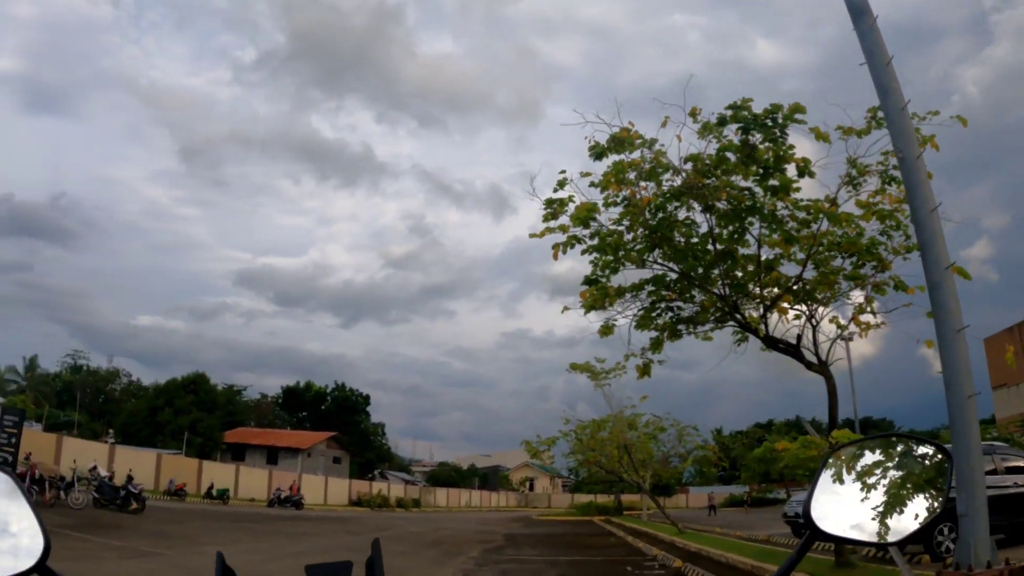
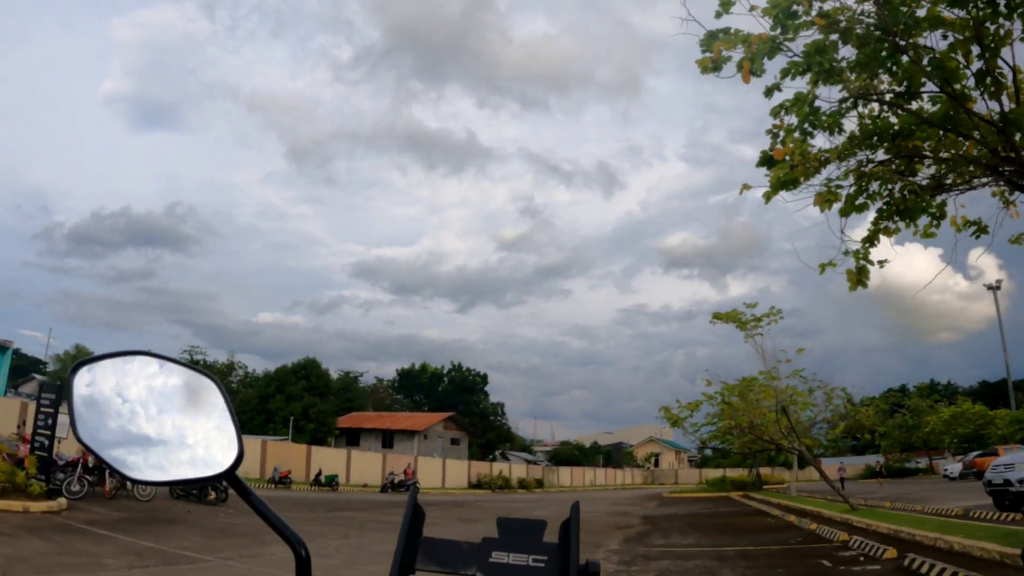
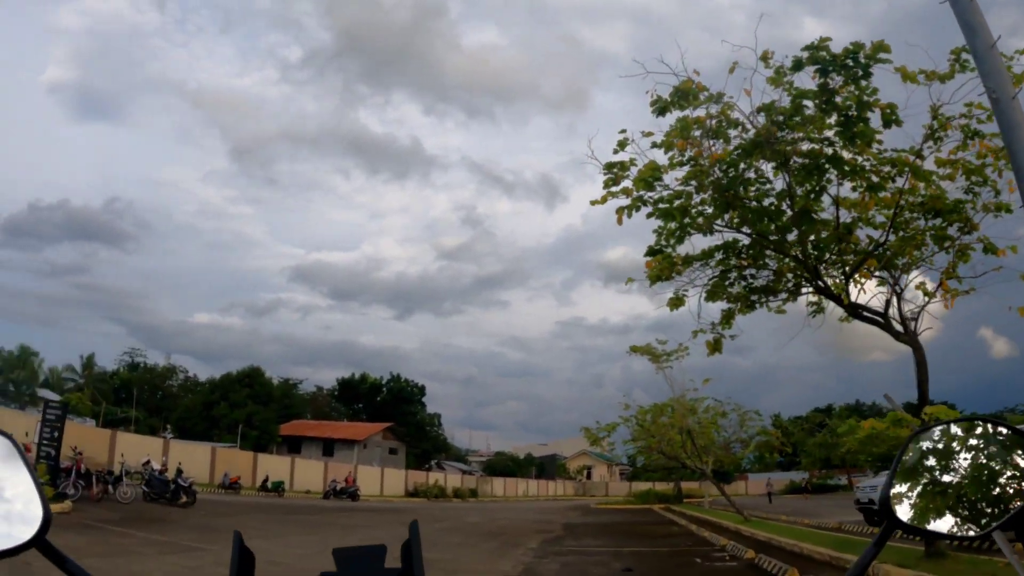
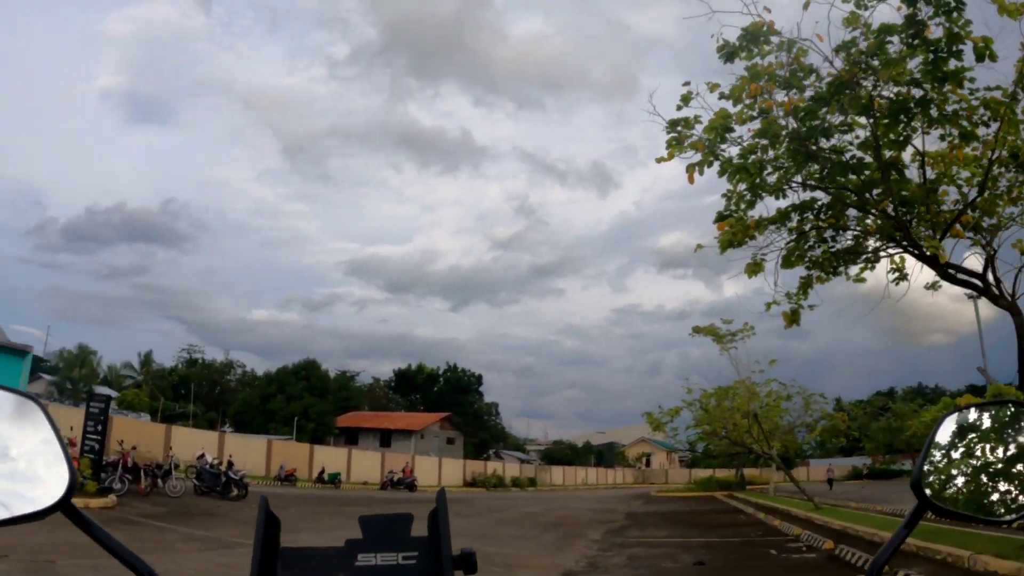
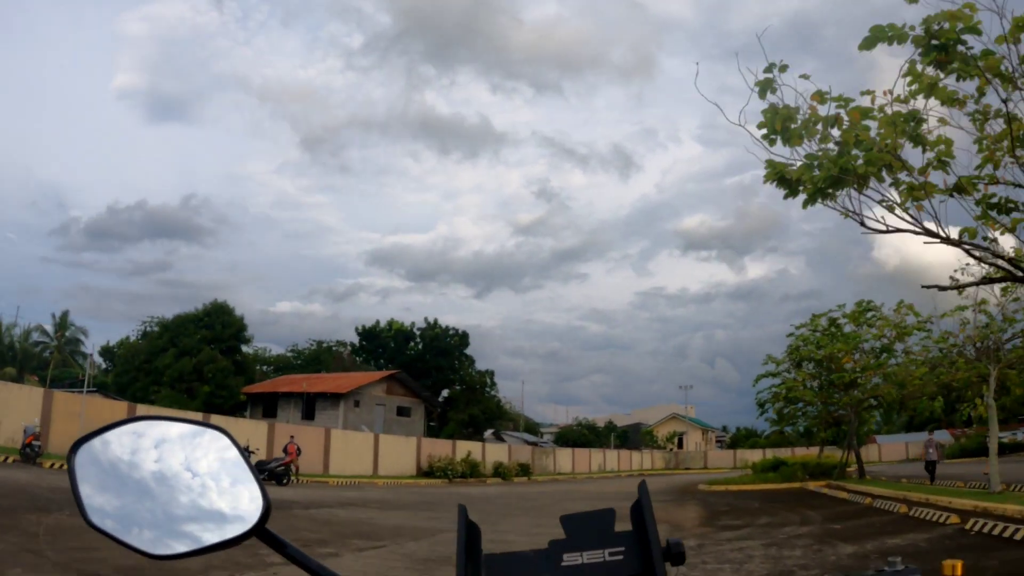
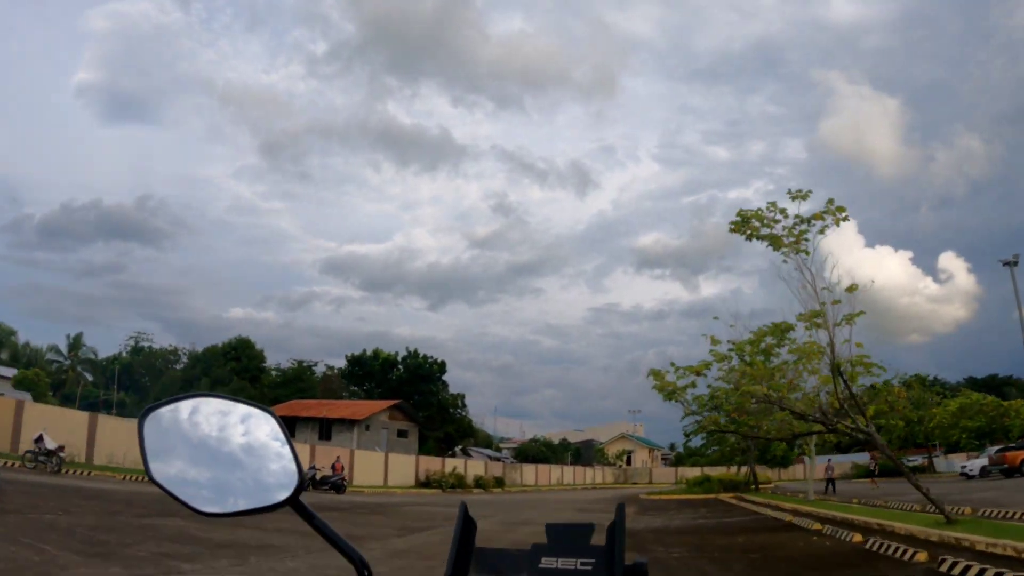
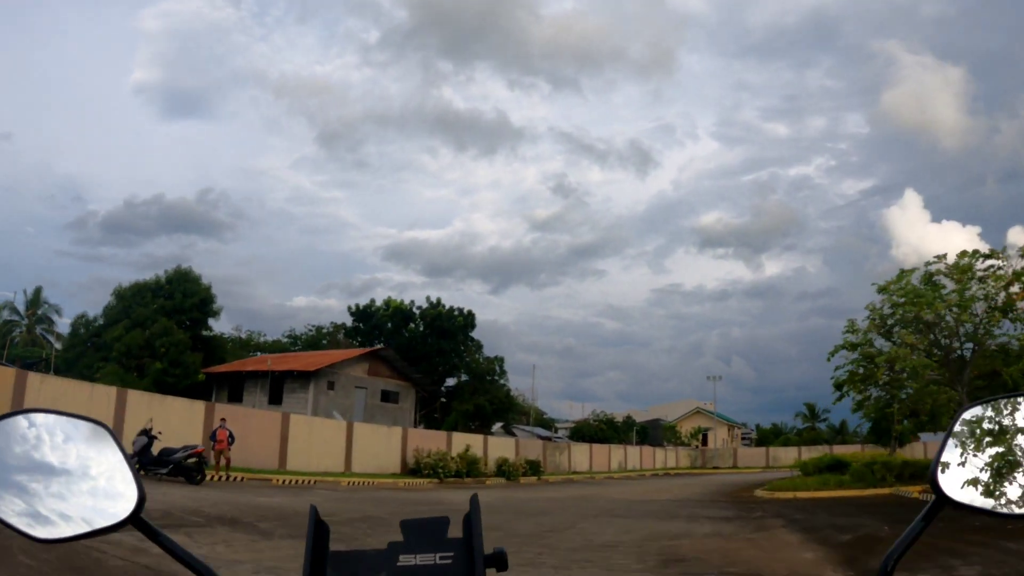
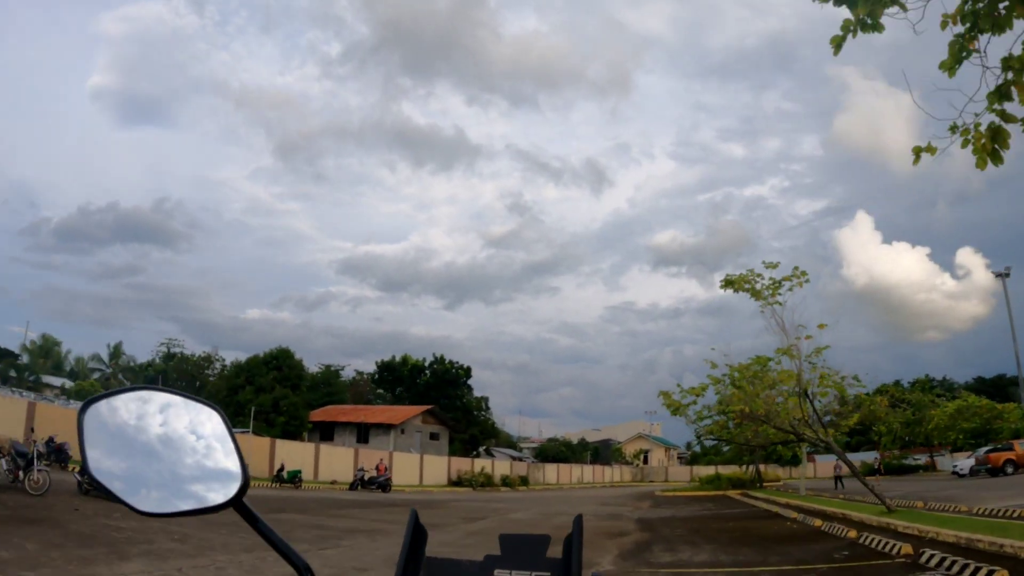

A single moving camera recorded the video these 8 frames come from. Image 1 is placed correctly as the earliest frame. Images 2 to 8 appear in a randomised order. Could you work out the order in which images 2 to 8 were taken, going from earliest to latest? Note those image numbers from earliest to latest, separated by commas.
3, 4, 2, 8, 6, 5, 7
